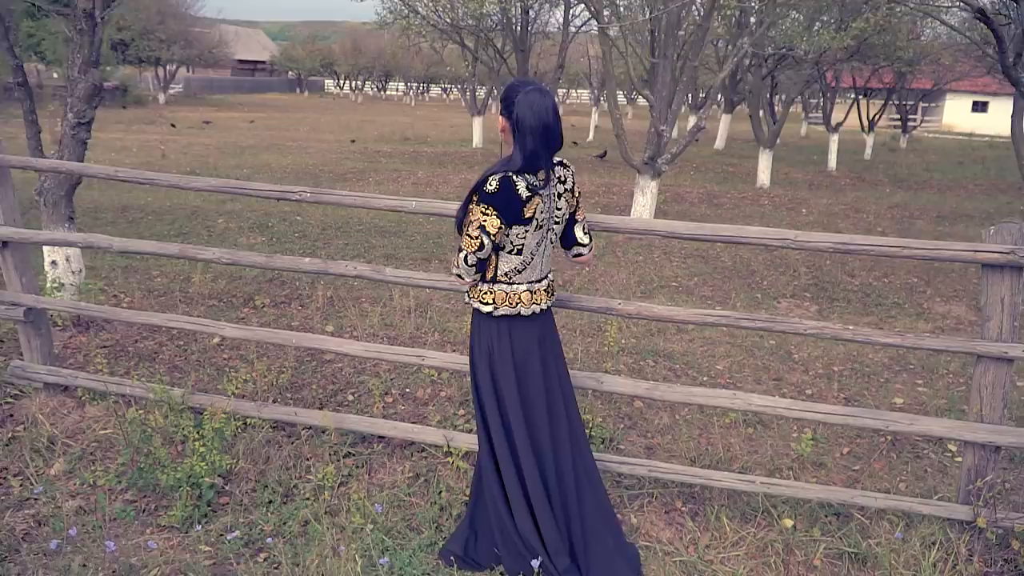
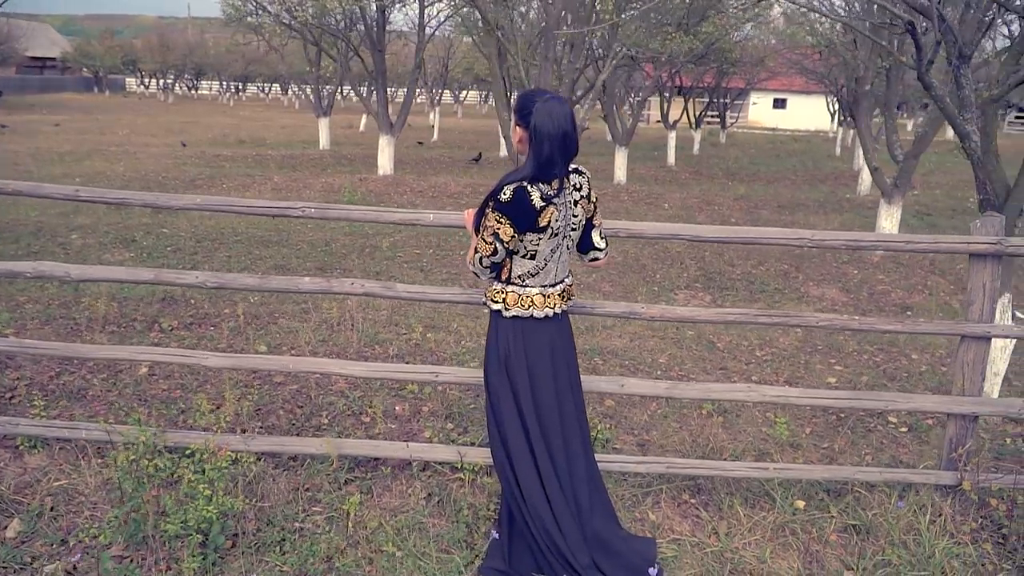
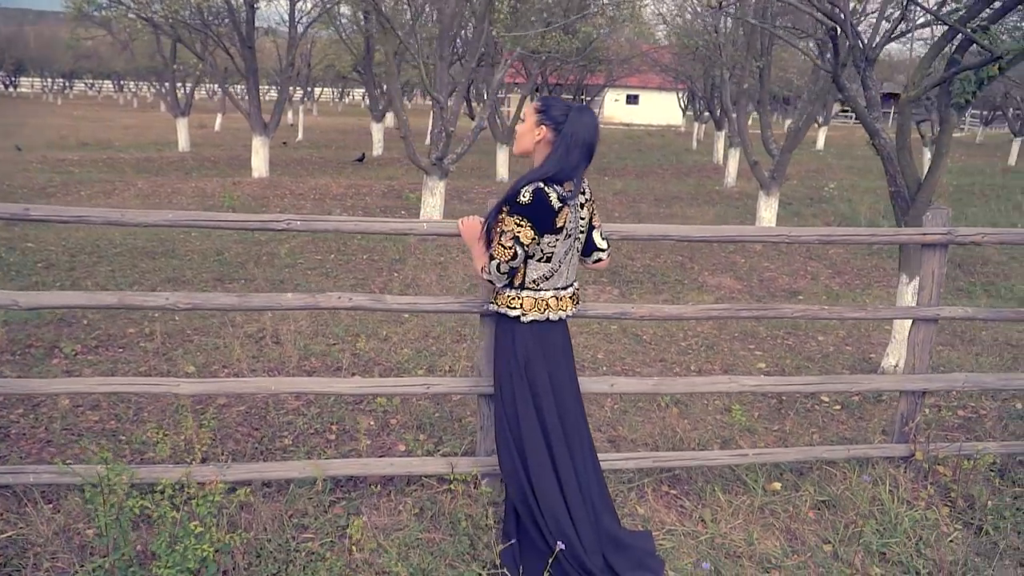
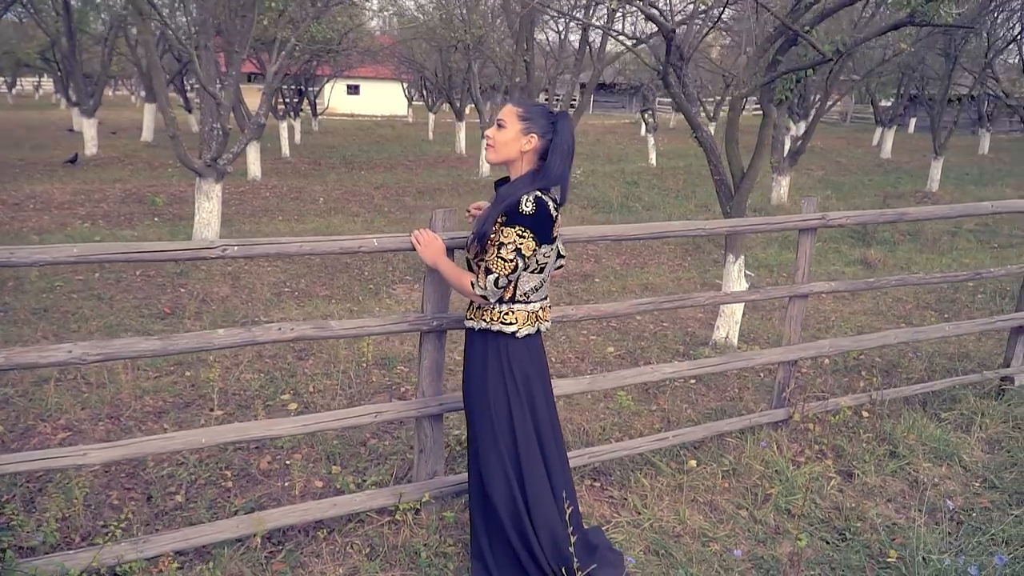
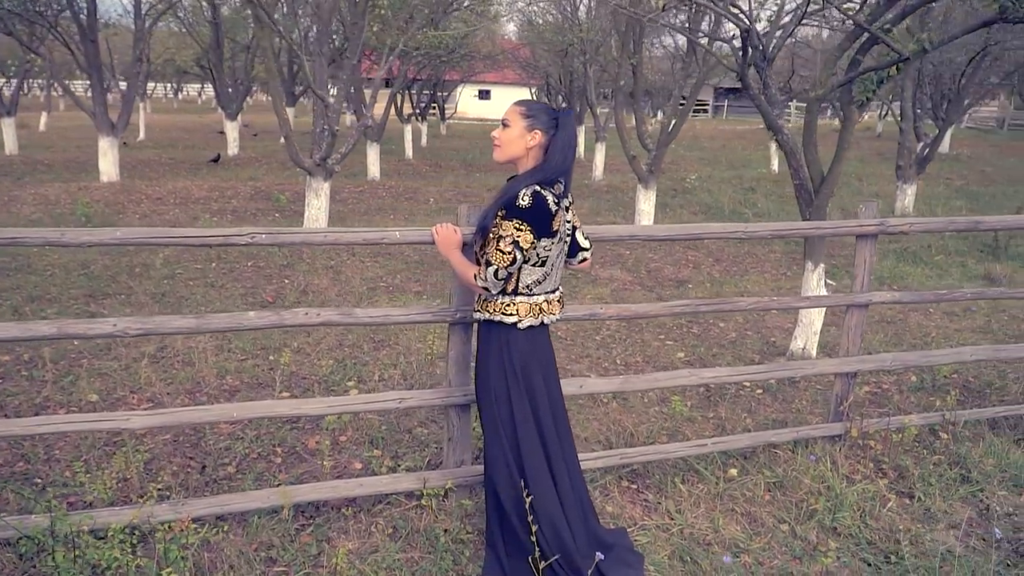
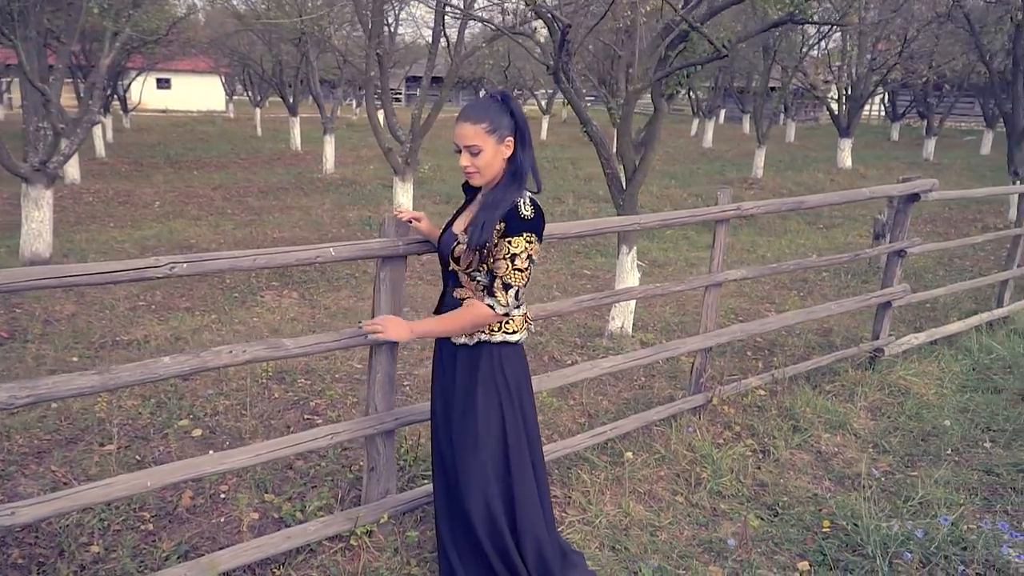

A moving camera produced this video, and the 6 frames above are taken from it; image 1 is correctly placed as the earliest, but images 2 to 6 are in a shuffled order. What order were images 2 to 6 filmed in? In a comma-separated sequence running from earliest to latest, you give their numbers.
2, 3, 5, 4, 6
